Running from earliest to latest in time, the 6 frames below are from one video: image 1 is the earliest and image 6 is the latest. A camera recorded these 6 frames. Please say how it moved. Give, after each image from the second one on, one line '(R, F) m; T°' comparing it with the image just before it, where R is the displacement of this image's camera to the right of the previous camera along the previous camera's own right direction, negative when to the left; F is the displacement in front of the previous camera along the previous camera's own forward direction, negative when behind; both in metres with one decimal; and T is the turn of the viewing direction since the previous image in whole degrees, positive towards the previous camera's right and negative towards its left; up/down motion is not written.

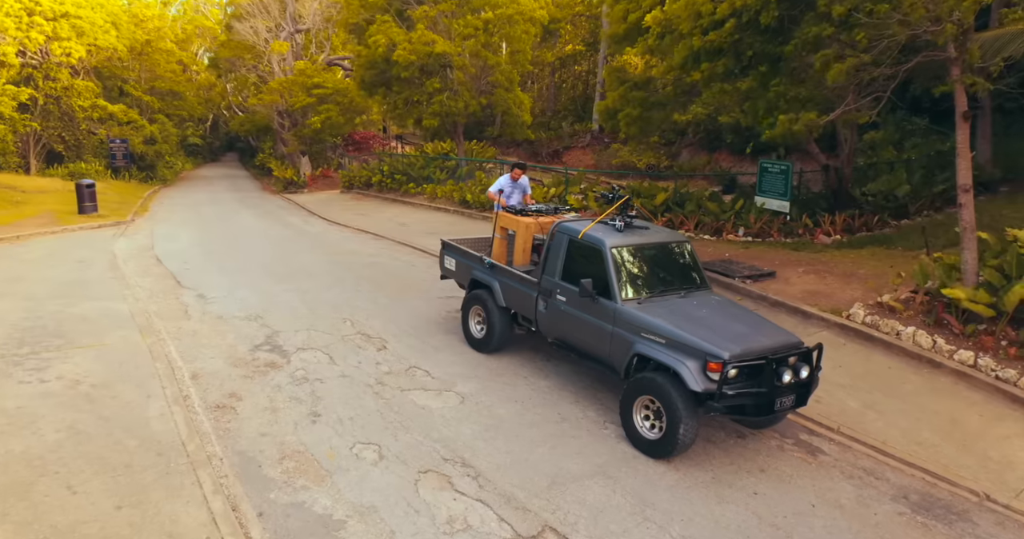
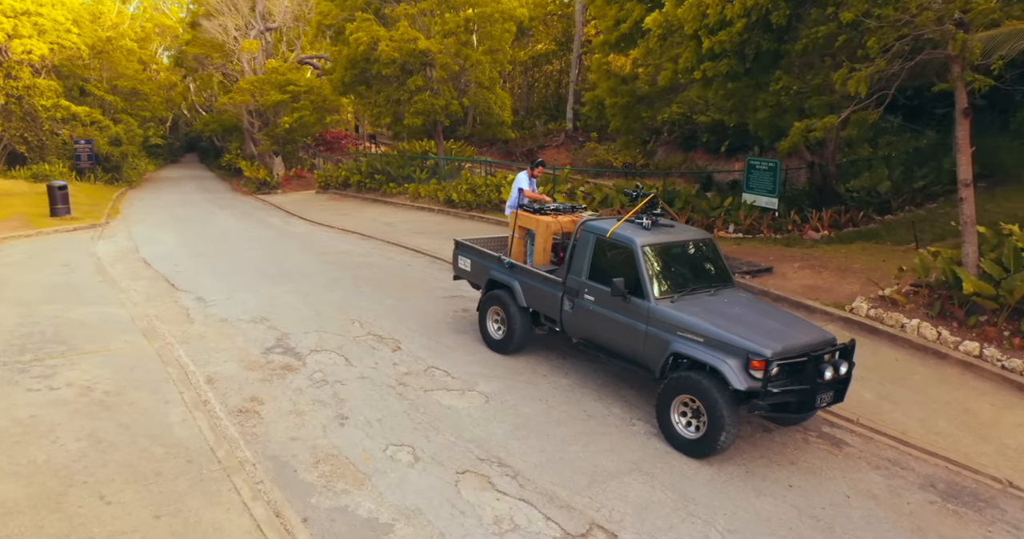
(-0.5, 0.0) m; +2°
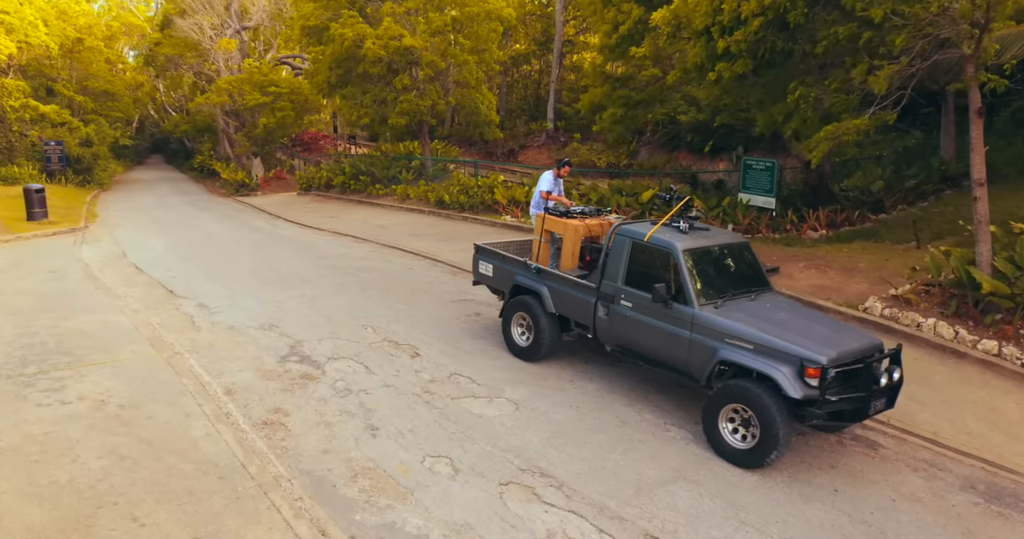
(-0.5, +0.1) m; +2°
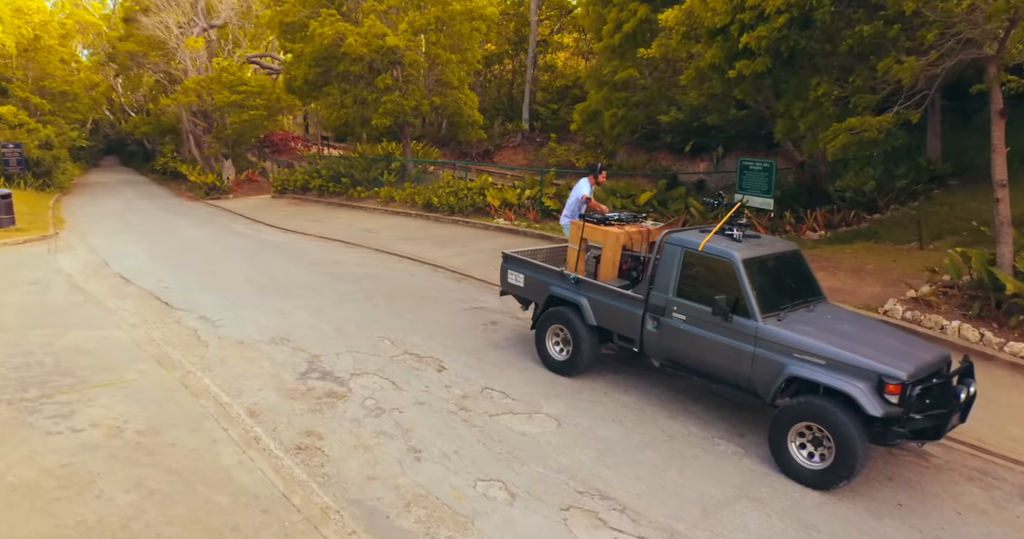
(-0.7, +0.3) m; +3°
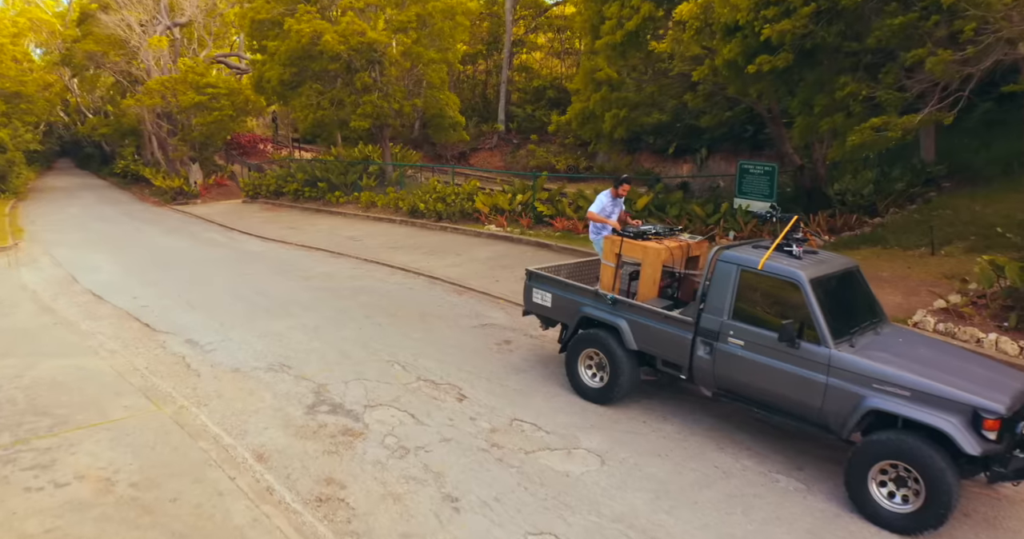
(-0.6, +0.6) m; +2°
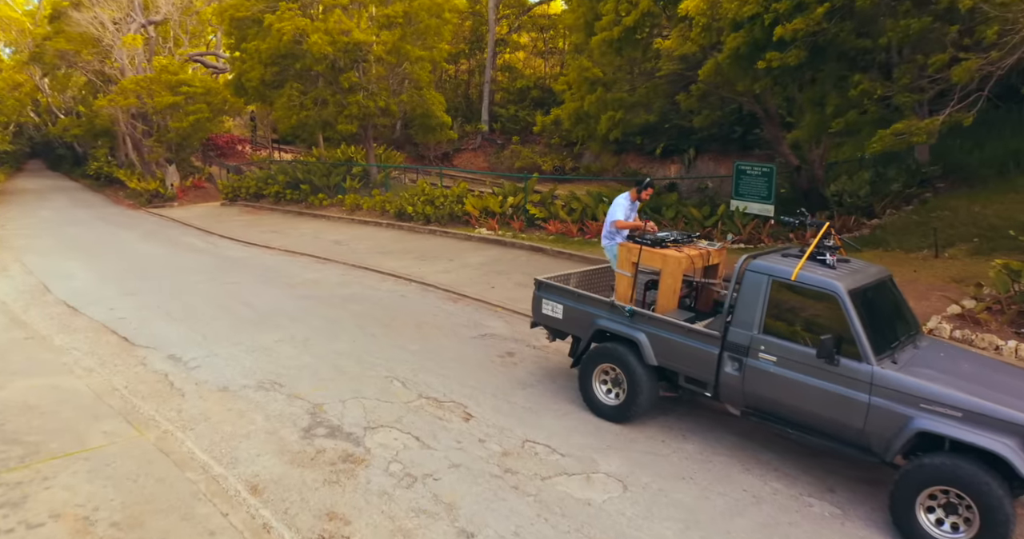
(-0.3, +0.4) m; +2°
